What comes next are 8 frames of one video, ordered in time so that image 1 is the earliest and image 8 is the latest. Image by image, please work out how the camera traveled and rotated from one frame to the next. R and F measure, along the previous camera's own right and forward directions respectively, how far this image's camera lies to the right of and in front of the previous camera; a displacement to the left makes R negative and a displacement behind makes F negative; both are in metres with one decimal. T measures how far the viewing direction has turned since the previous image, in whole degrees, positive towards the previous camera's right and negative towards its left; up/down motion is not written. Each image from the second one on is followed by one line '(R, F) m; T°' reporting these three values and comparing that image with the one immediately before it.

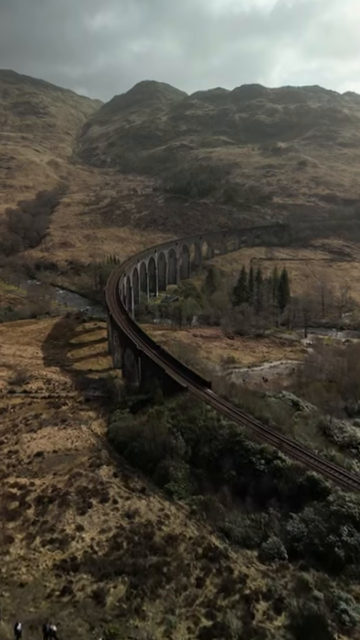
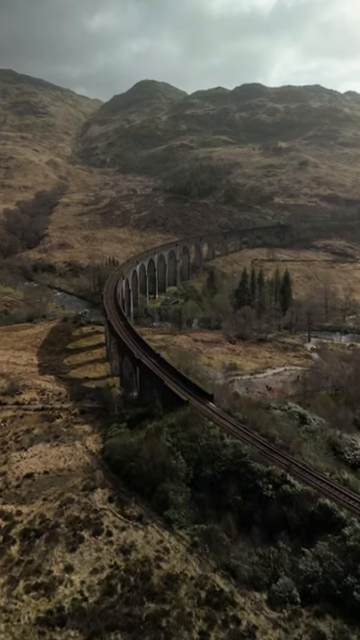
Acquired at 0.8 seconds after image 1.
(0.0, +1.8) m; 0°
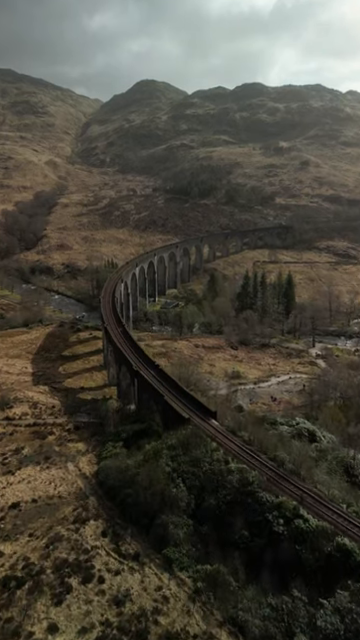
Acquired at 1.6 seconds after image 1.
(0.0, +2.1) m; 0°
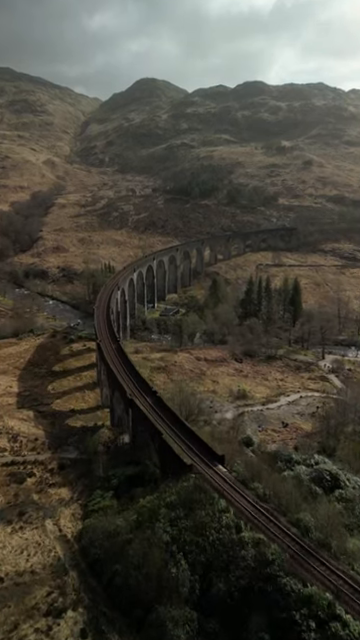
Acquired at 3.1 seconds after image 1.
(0.0, +4.3) m; 0°
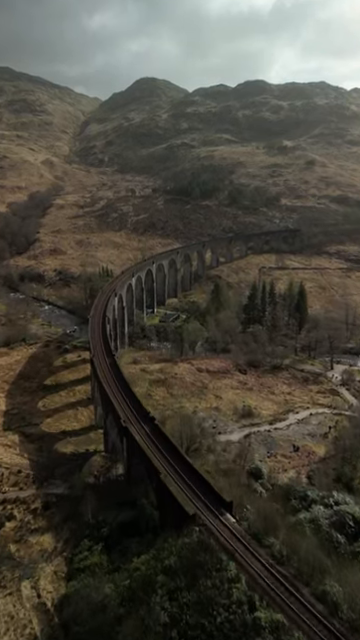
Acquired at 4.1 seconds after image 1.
(0.0, +3.3) m; 0°
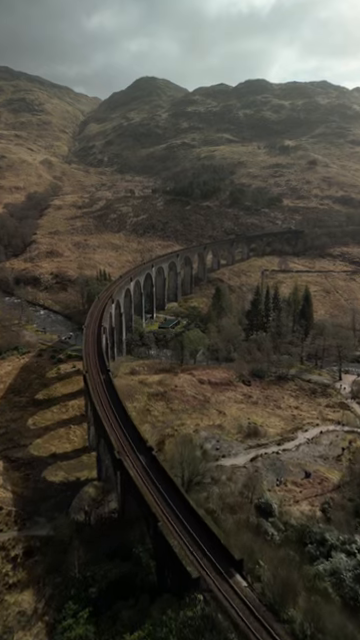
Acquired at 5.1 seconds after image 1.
(0.0, +3.0) m; 0°
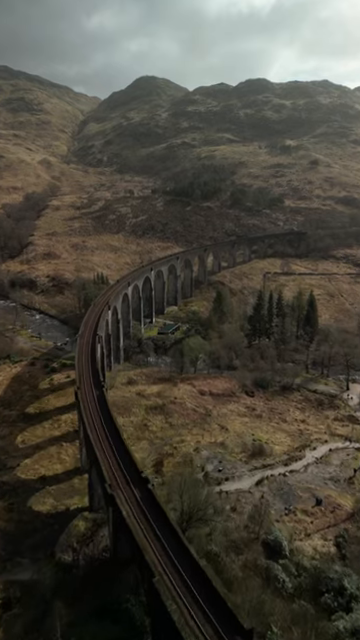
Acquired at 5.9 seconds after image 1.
(0.0, +2.6) m; 0°
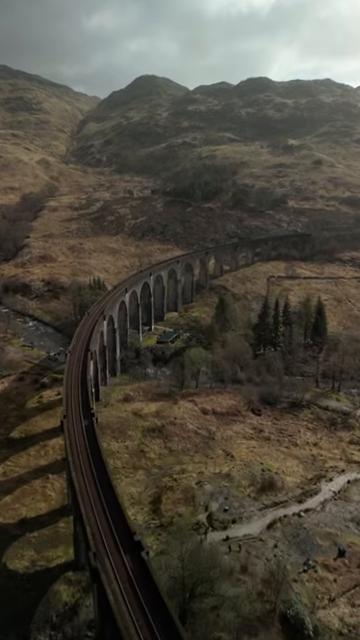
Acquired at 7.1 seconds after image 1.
(0.0, +3.9) m; 0°
